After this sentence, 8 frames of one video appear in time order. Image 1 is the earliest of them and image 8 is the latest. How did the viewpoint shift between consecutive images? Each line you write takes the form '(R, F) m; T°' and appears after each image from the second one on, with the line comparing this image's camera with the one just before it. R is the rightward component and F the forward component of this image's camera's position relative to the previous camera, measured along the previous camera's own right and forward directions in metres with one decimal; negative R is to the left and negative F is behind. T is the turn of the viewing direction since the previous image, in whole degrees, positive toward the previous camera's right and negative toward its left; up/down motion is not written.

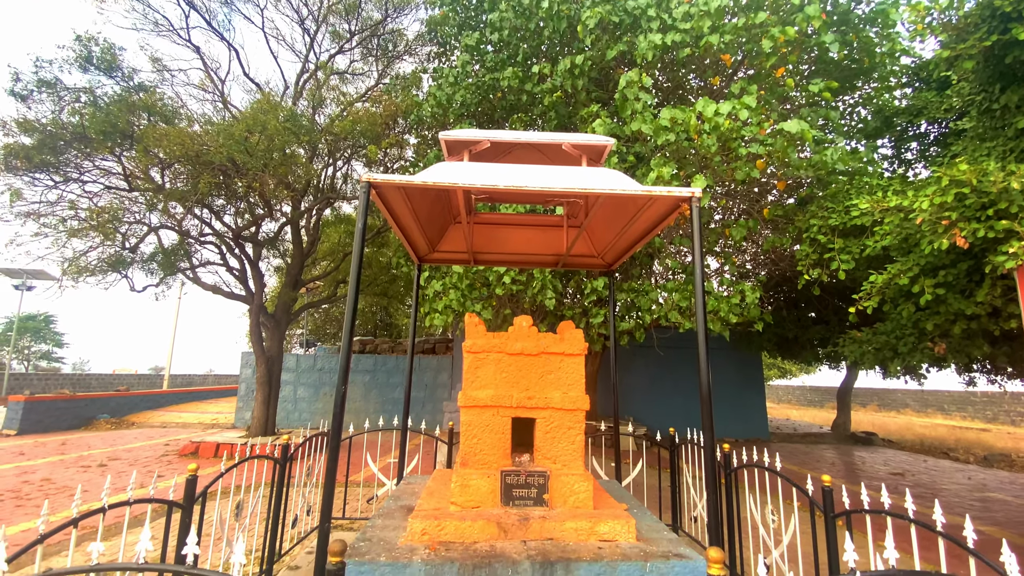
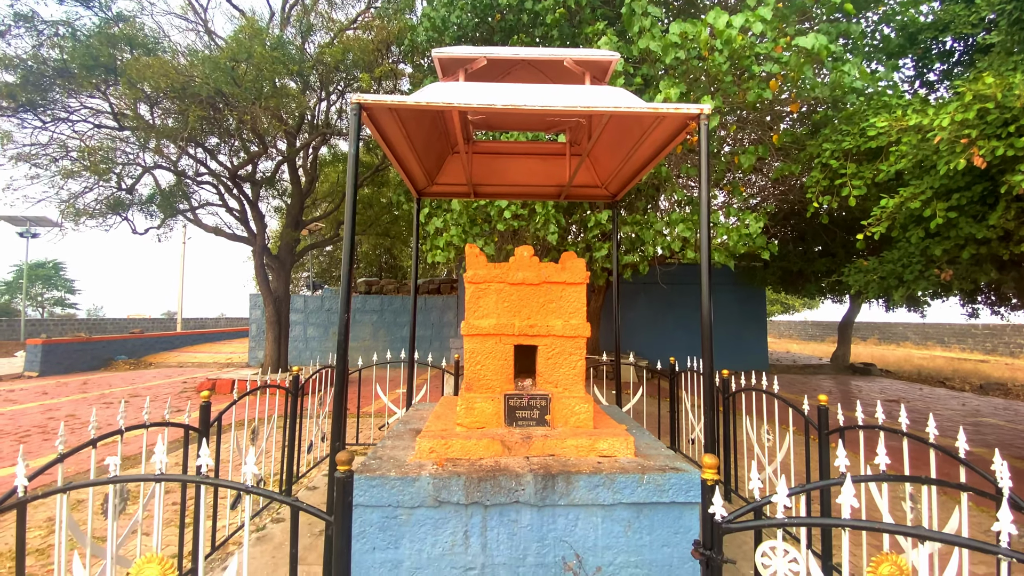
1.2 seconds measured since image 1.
(0.0, 0.0) m; -1°
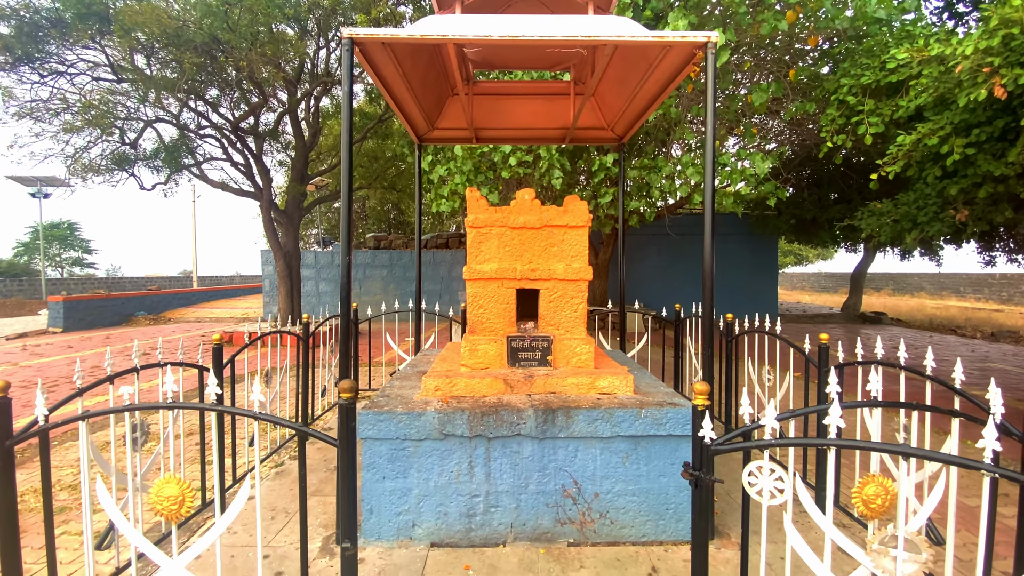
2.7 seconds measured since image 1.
(+0.1, 0.0) m; -1°
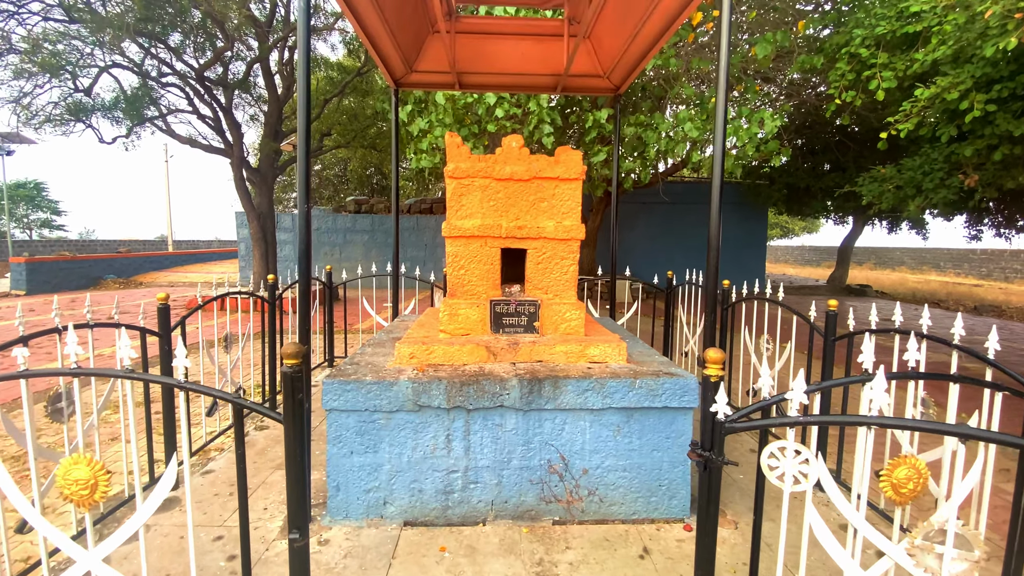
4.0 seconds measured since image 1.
(0.0, +0.3) m; +2°
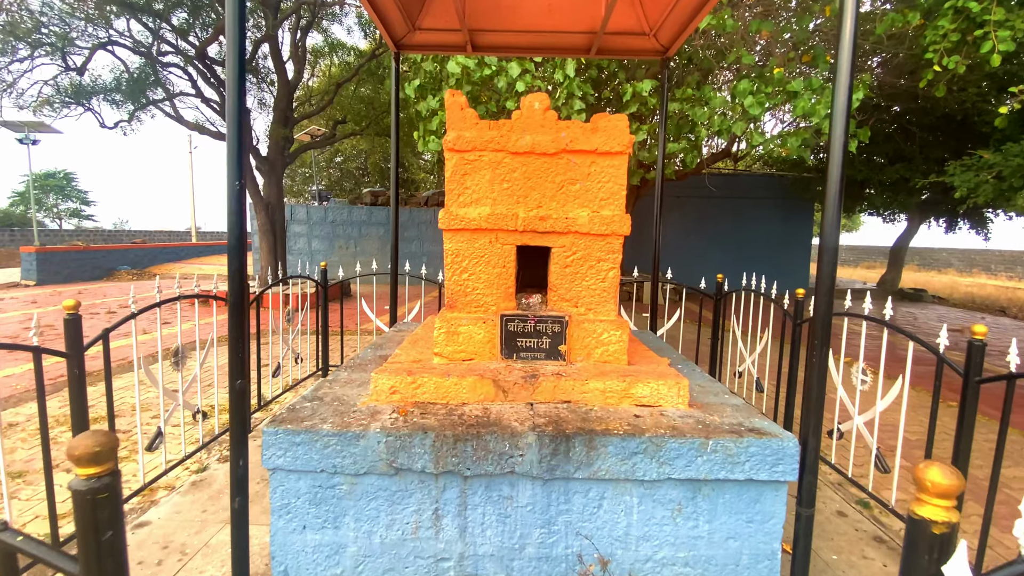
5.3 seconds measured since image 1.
(0.0, +0.8) m; -3°
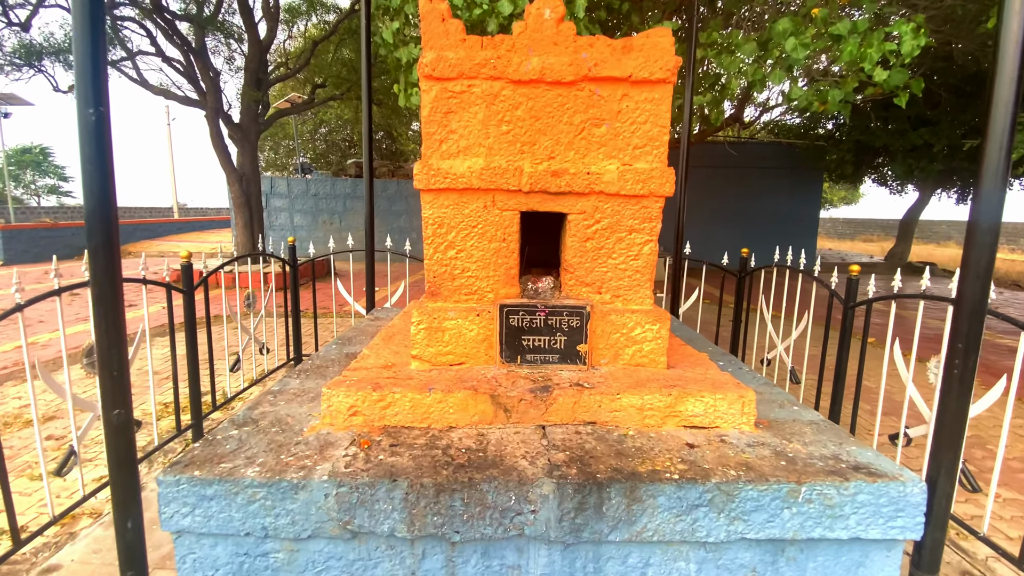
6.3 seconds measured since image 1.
(0.0, +0.6) m; +1°
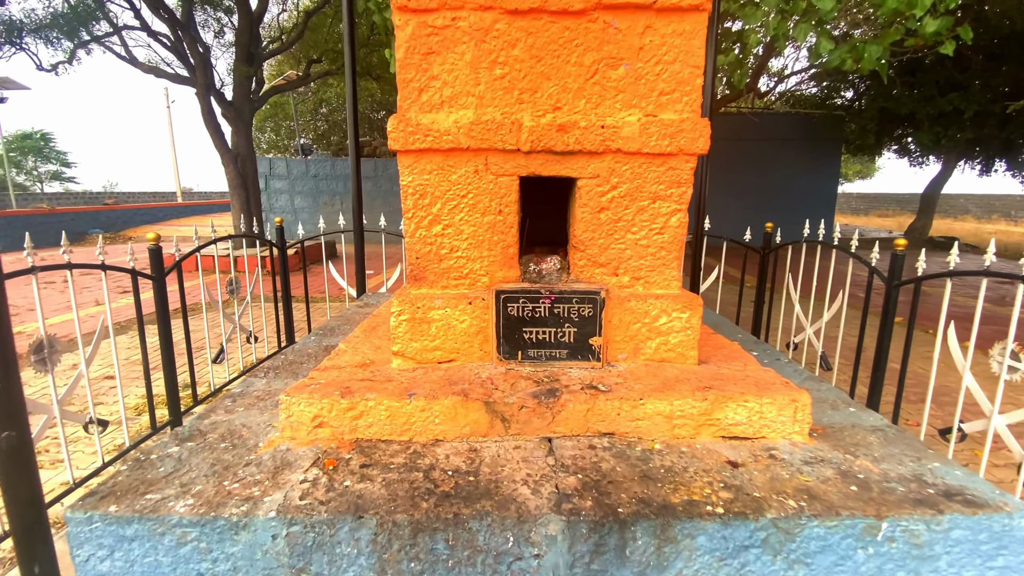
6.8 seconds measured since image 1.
(0.0, +0.3) m; -1°
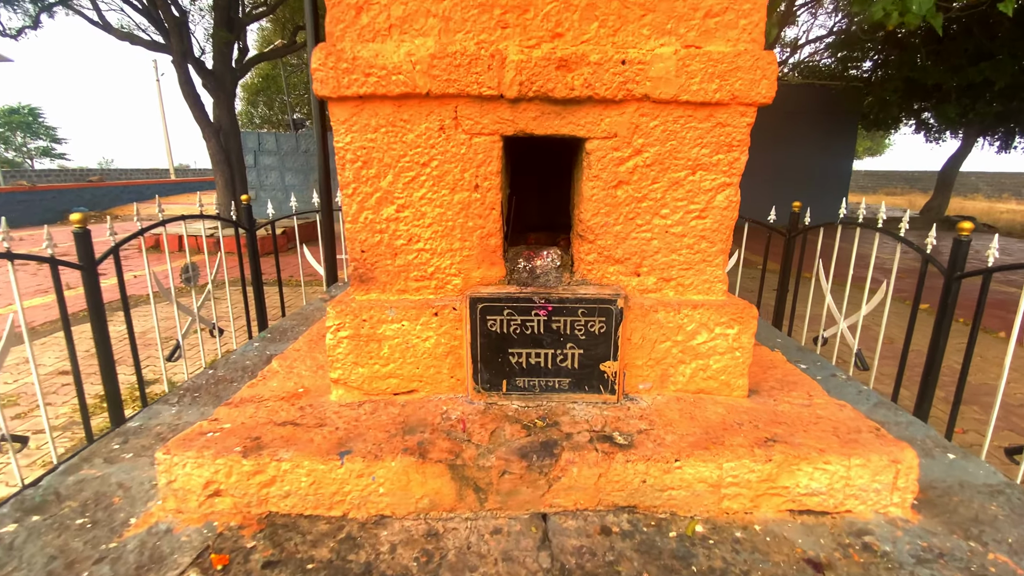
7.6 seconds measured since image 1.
(0.0, +0.4) m; 0°
